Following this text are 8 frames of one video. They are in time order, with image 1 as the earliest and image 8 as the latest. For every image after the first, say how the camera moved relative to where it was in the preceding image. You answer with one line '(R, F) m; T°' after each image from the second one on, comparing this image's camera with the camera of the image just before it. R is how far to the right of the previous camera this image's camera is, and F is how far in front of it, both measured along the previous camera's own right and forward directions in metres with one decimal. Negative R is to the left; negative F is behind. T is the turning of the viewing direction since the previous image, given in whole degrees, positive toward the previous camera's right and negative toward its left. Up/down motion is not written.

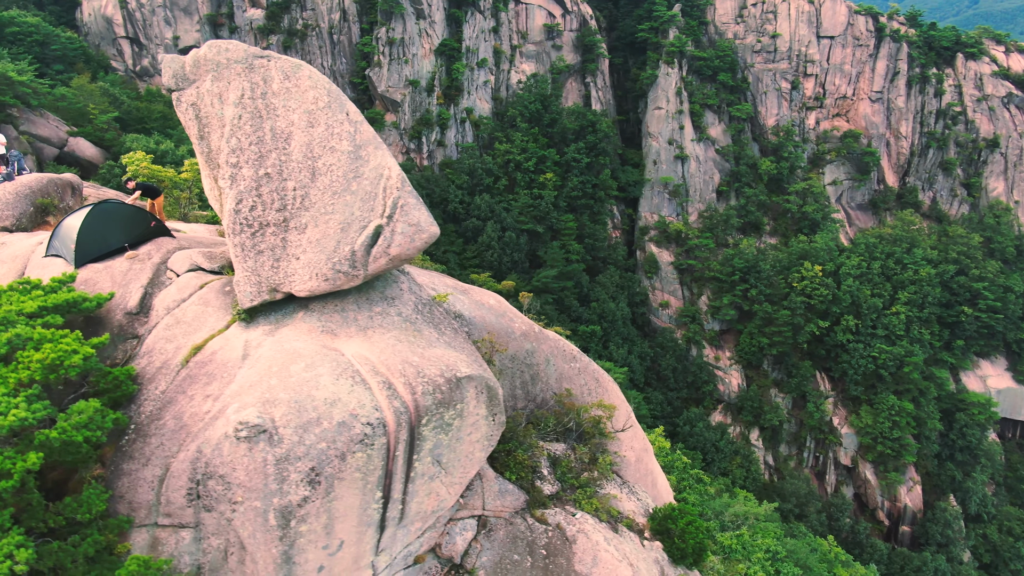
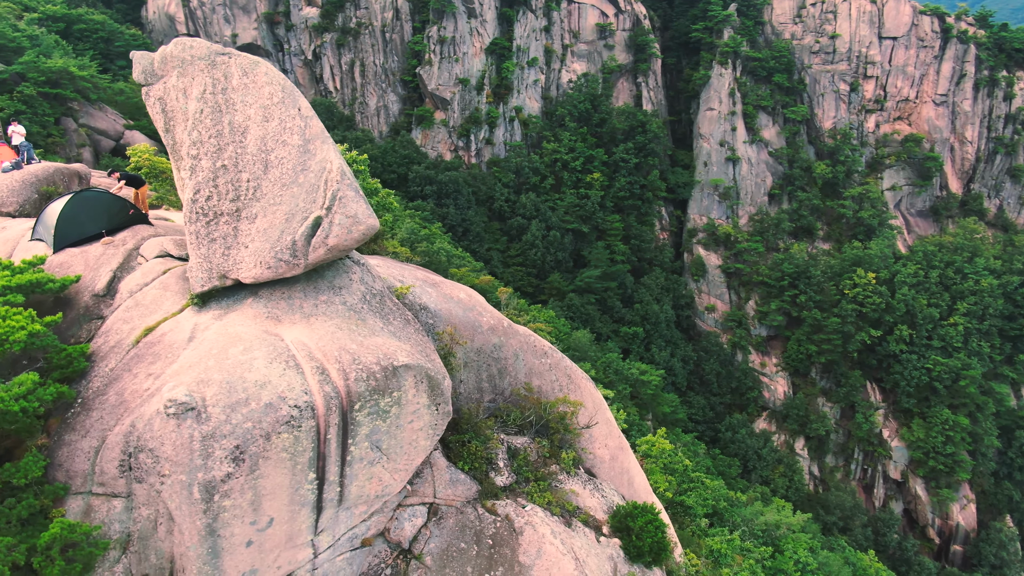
(+0.9, -0.1) m; -4°
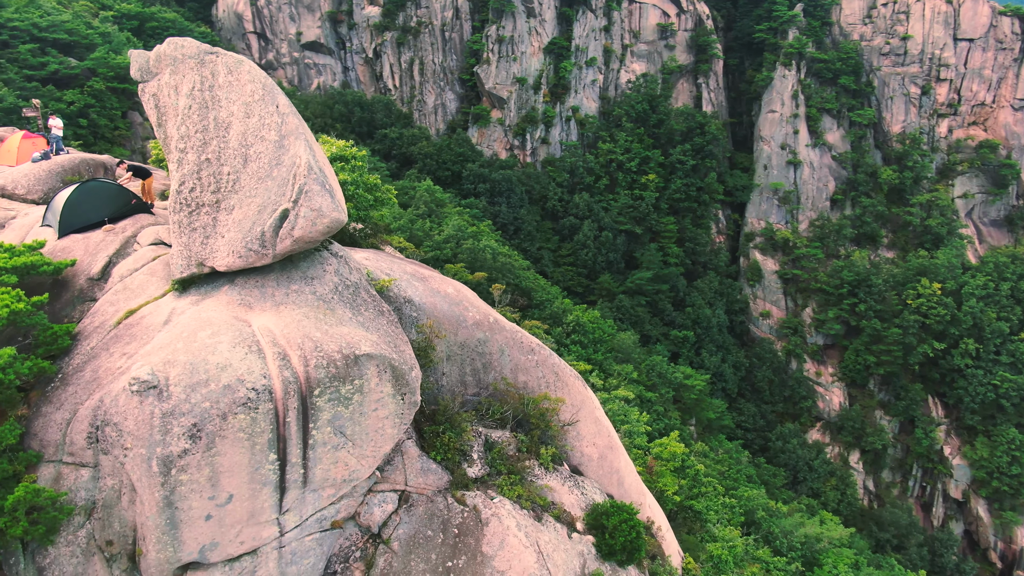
(+0.8, -0.1) m; -4°
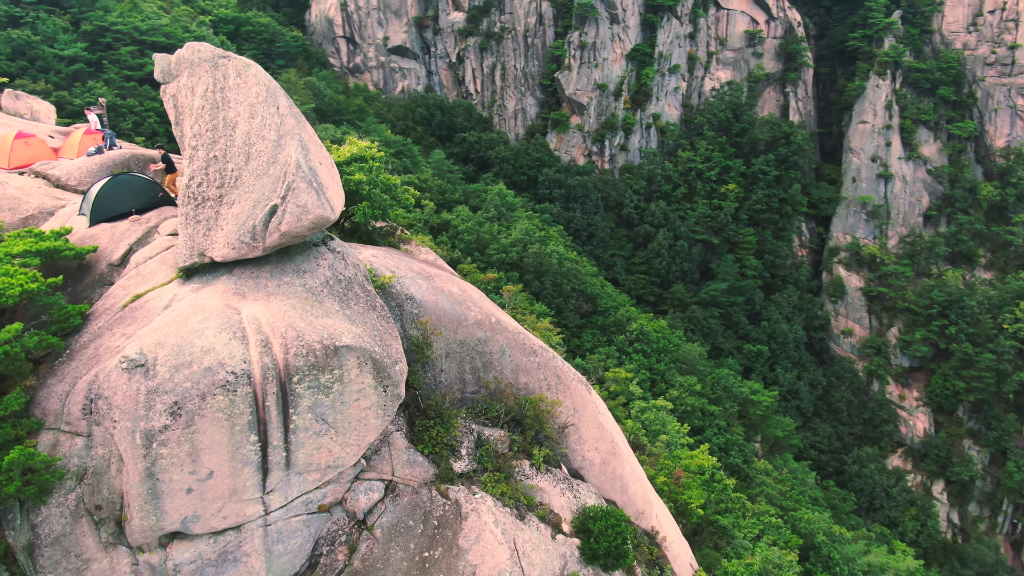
(+0.9, -0.1) m; -6°
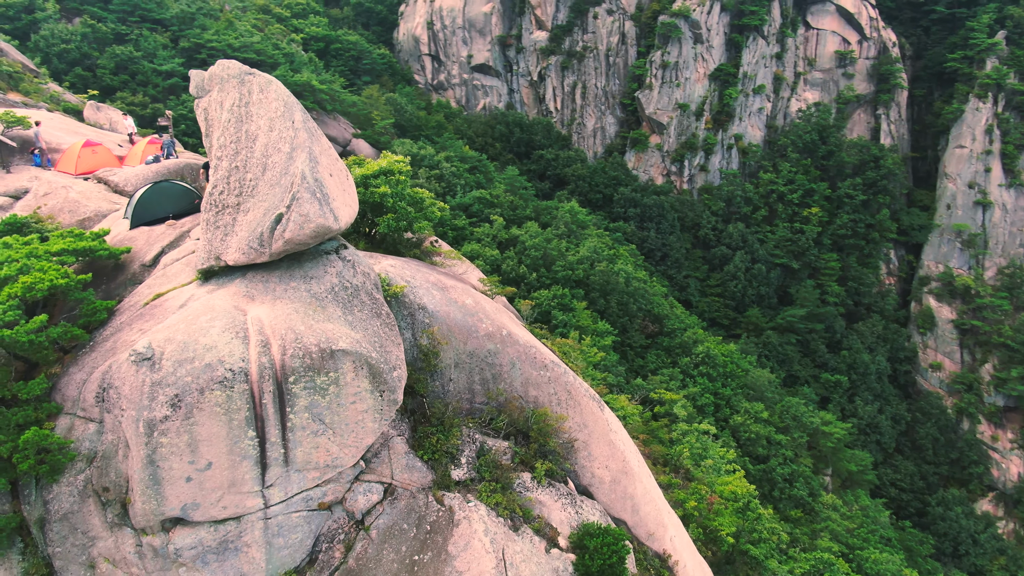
(+0.8, -0.1) m; -6°
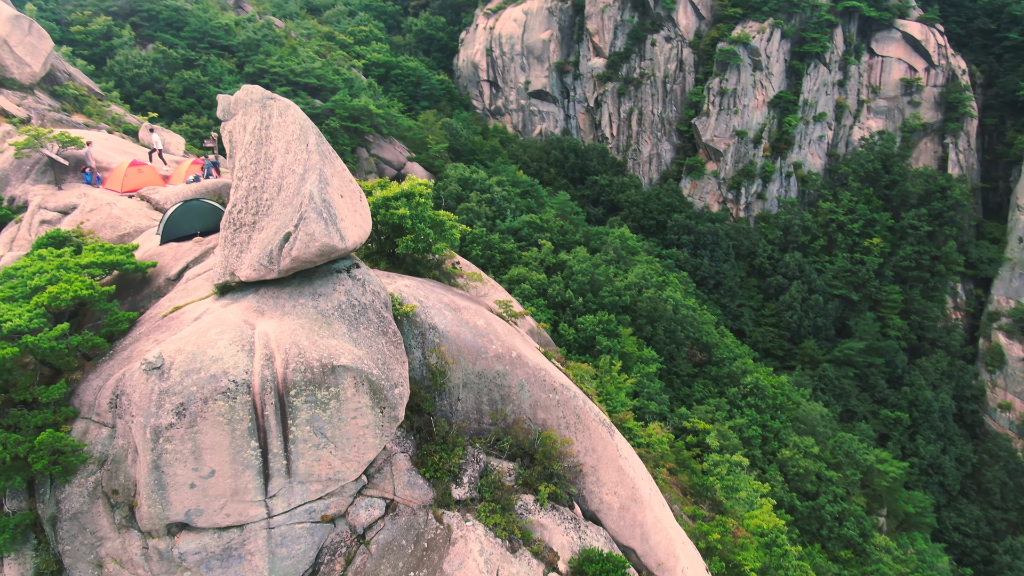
(+0.6, -0.1) m; -4°
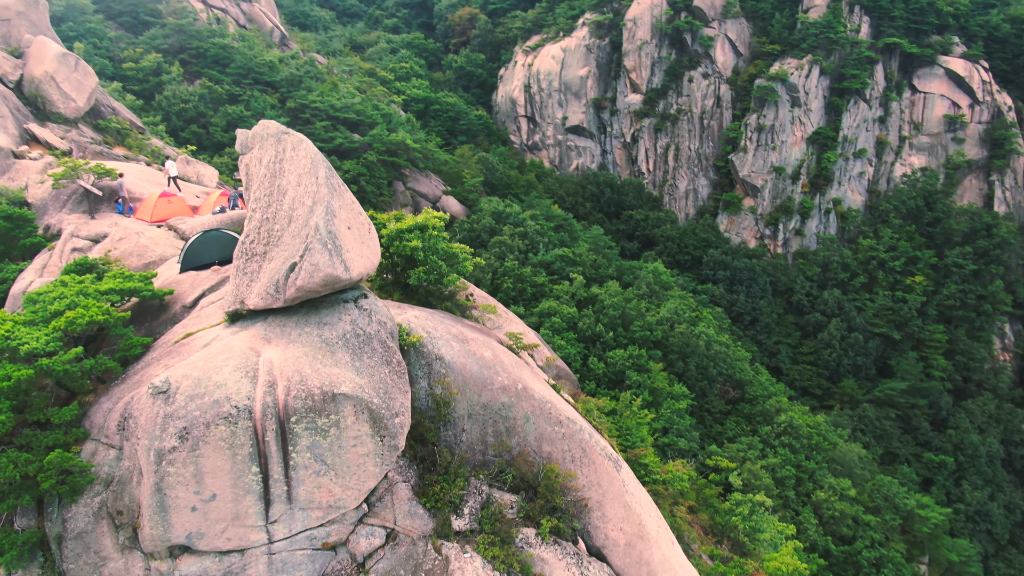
(+0.4, -0.1) m; -3°
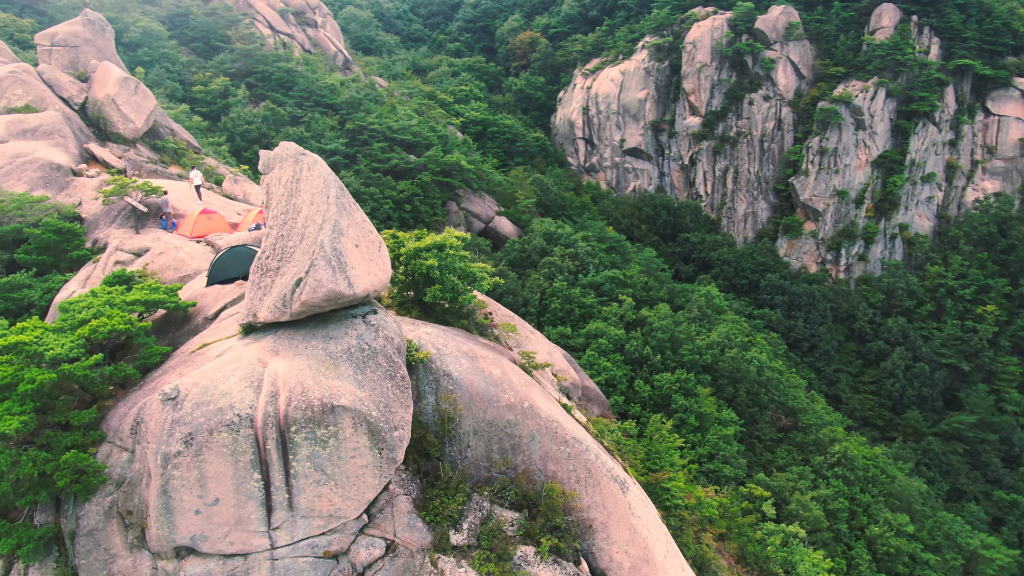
(+0.6, -0.1) m; -5°
